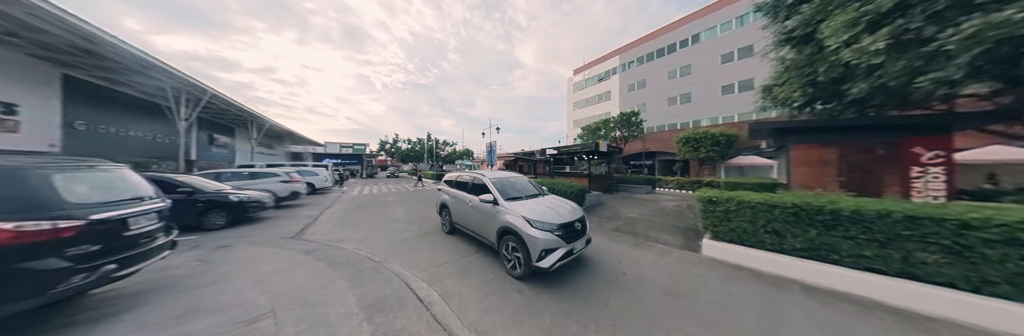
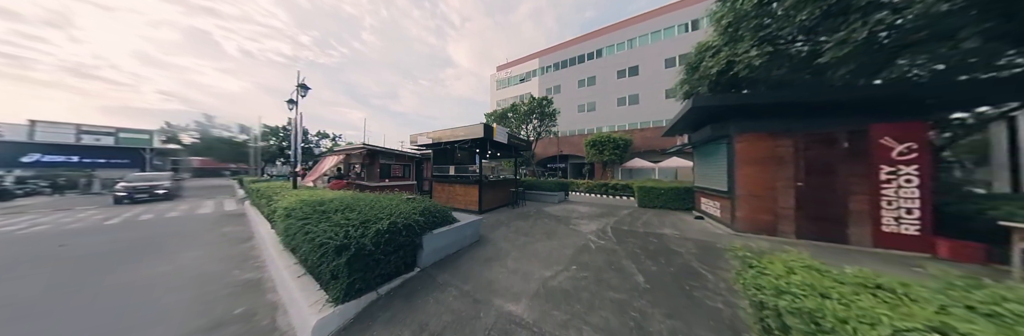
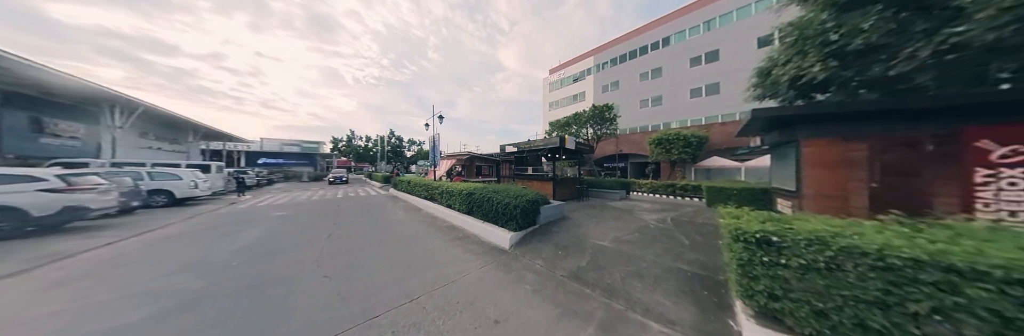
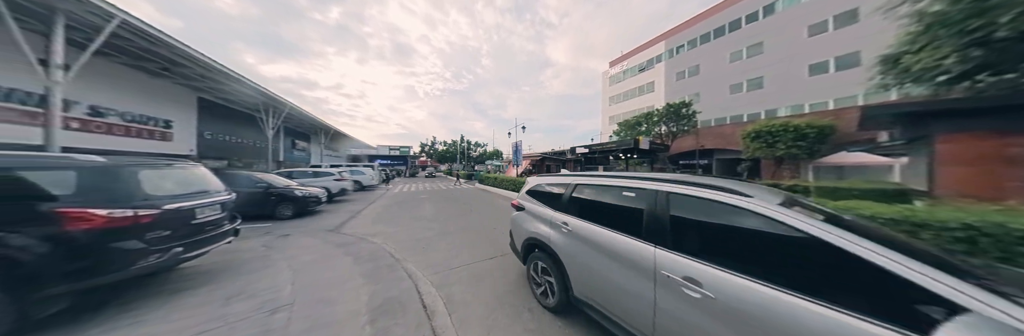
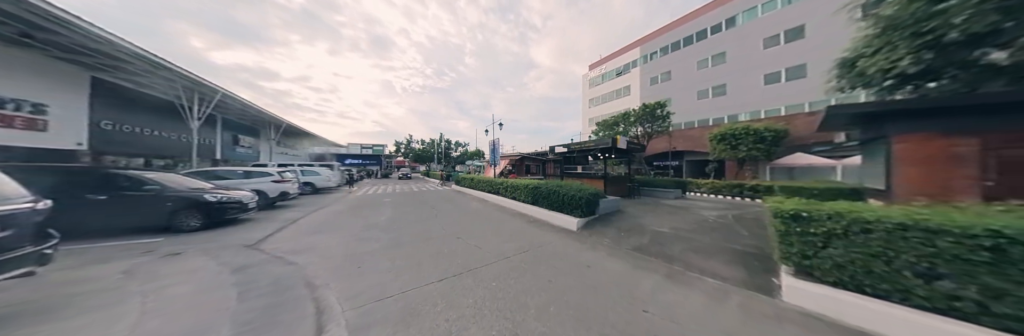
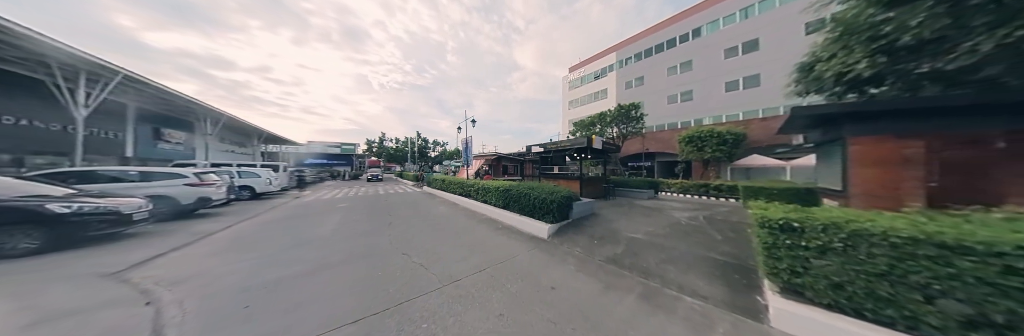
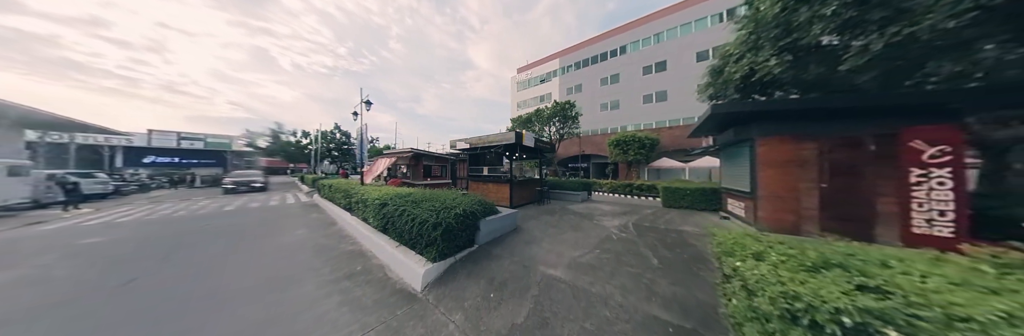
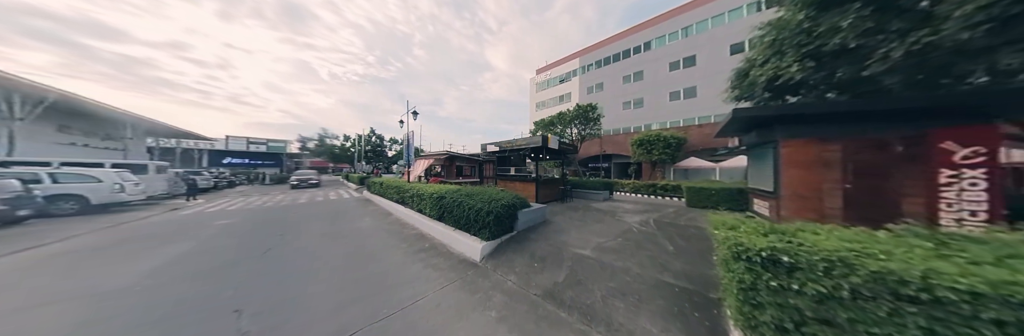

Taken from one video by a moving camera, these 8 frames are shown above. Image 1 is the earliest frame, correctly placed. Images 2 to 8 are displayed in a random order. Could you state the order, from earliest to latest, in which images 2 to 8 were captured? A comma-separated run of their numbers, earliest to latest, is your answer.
4, 5, 6, 3, 8, 7, 2
